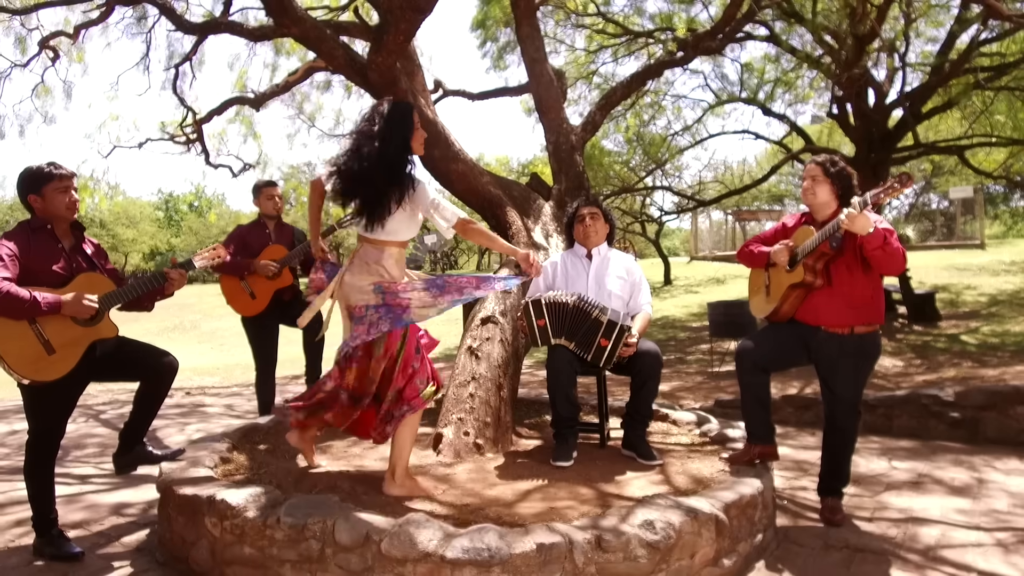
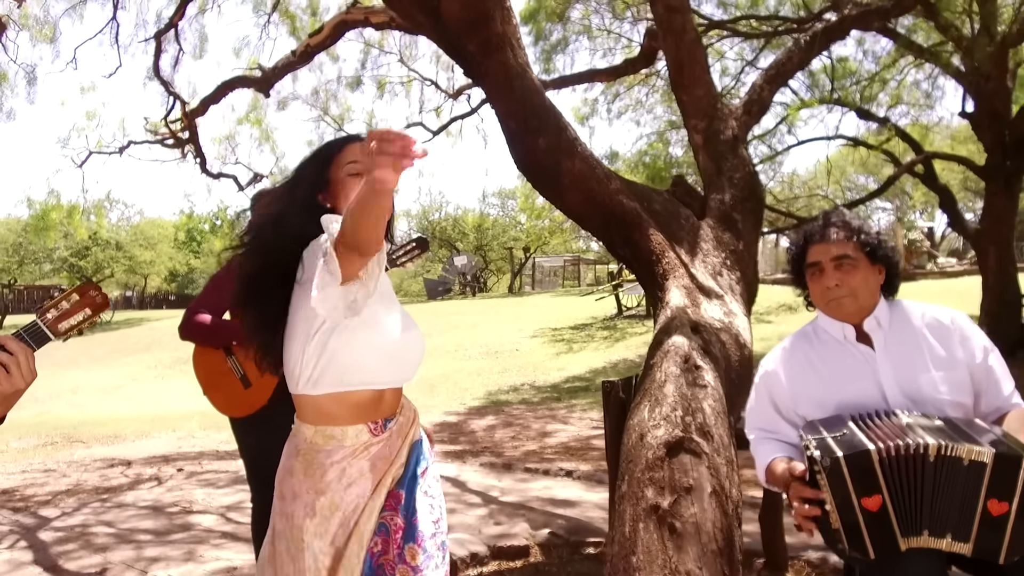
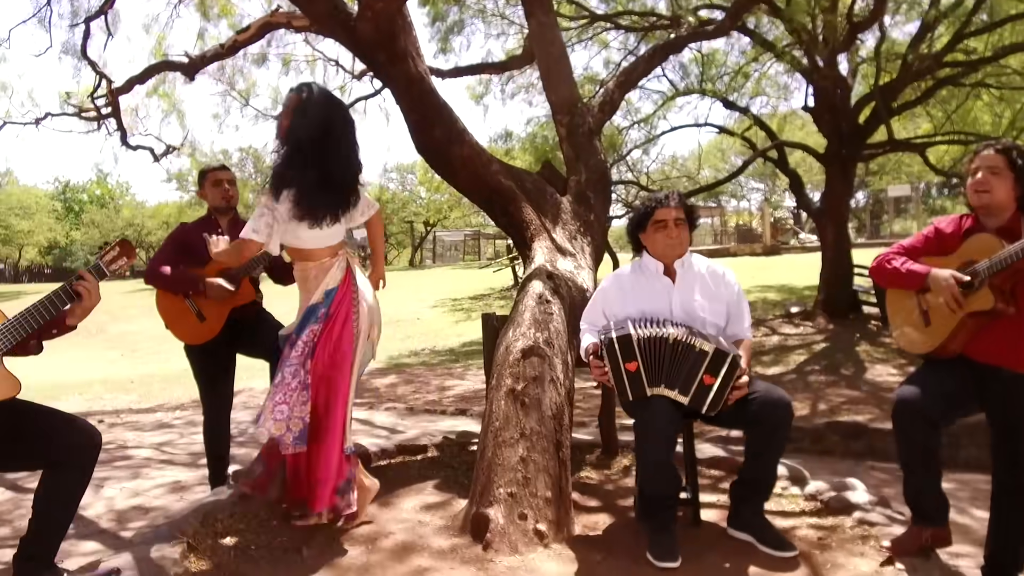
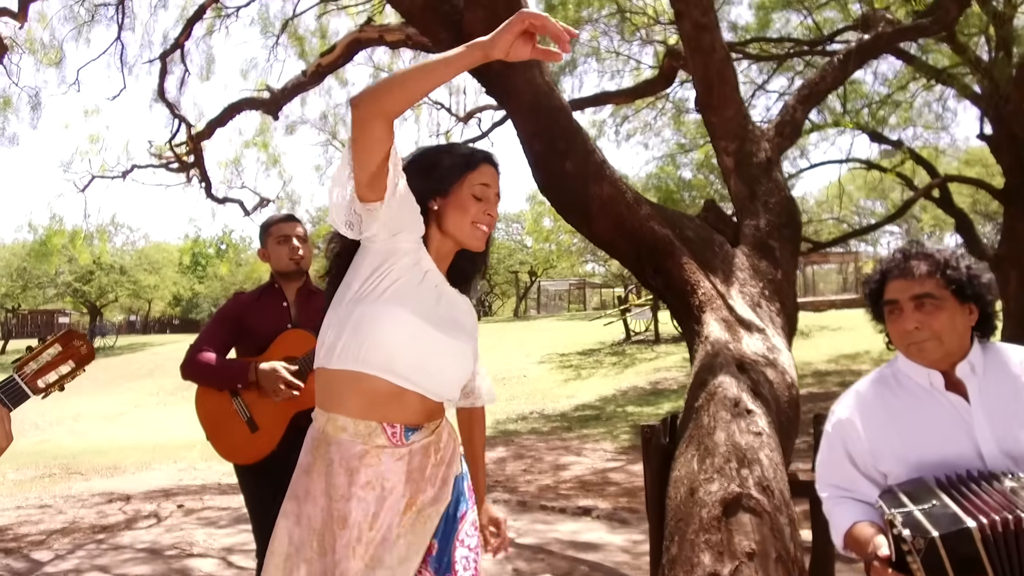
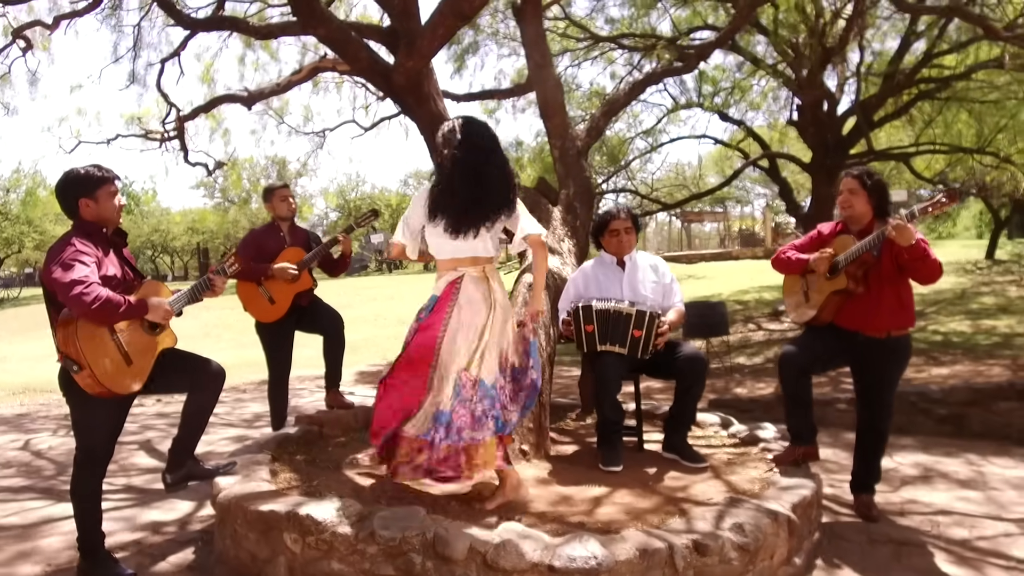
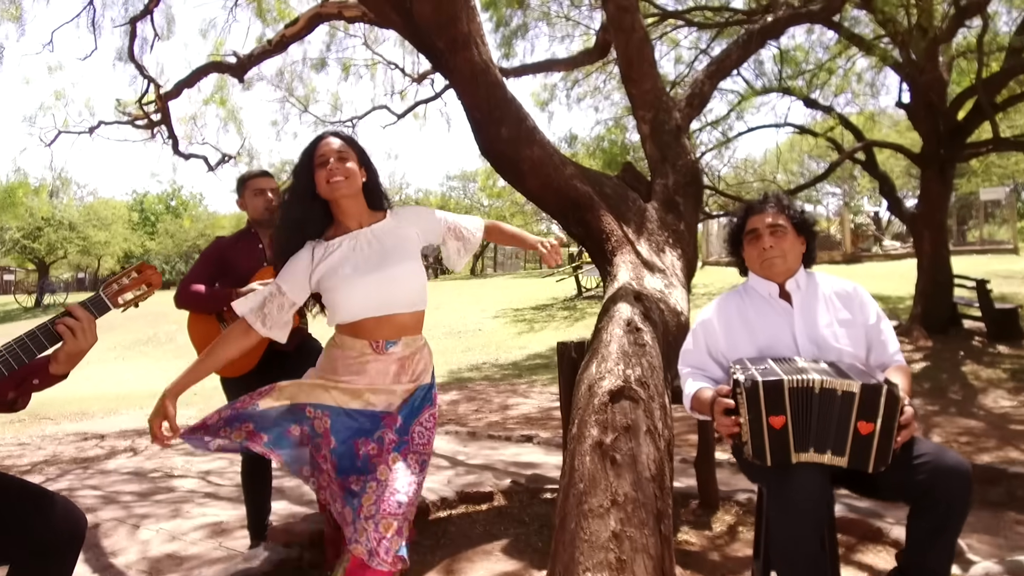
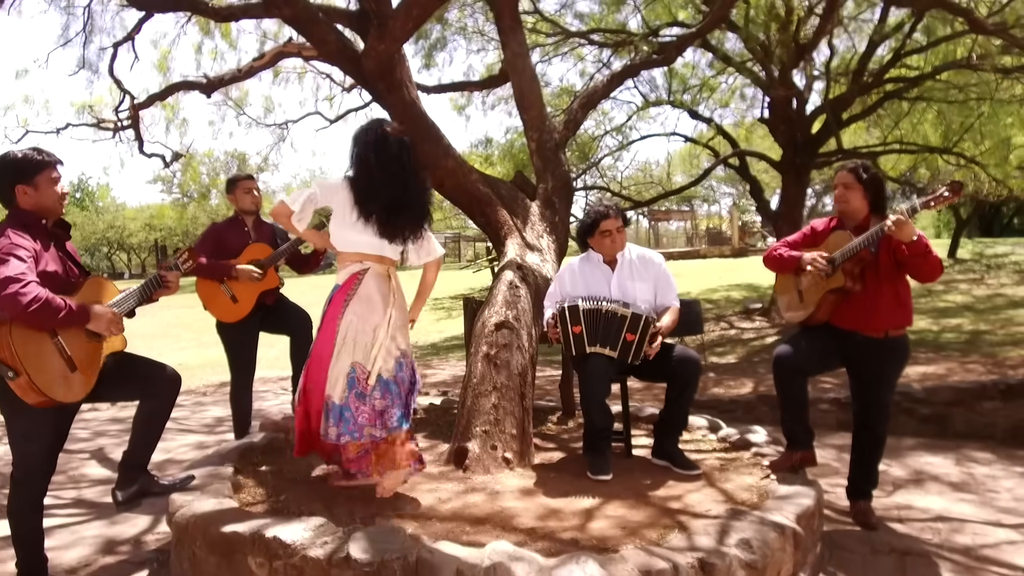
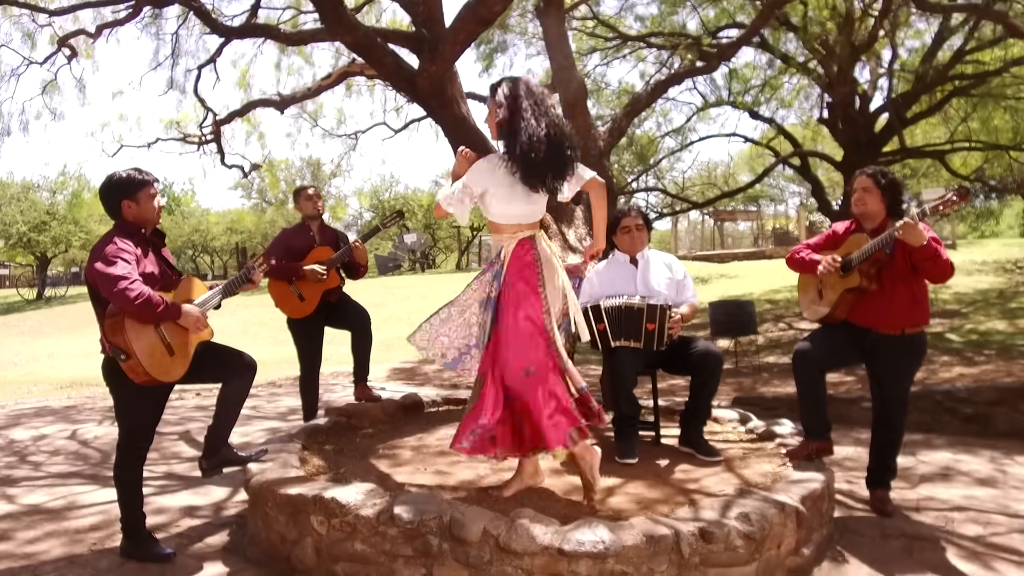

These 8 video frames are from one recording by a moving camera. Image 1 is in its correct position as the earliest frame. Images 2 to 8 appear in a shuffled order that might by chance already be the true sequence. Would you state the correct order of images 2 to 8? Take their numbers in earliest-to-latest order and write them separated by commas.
8, 5, 7, 3, 6, 2, 4
